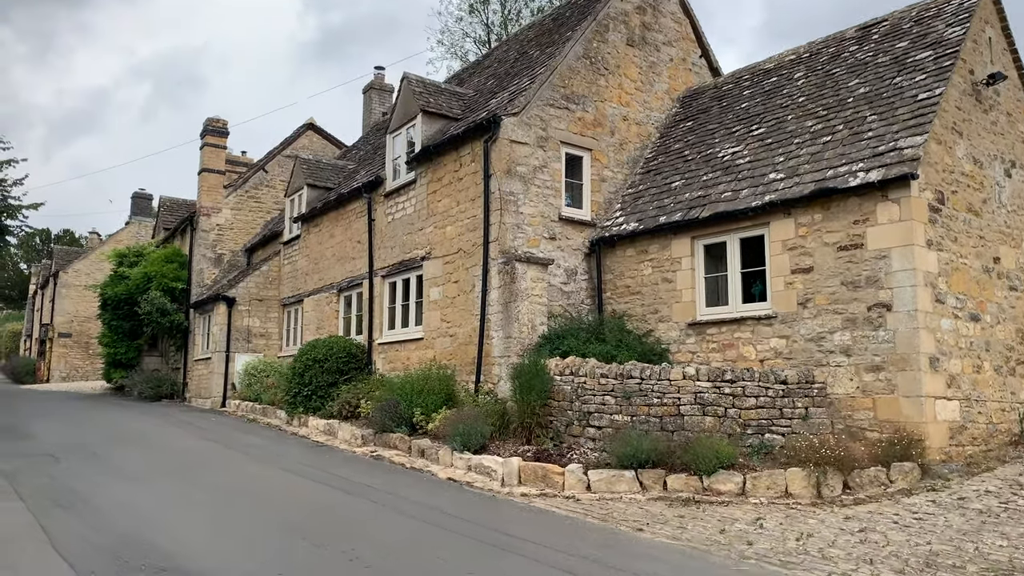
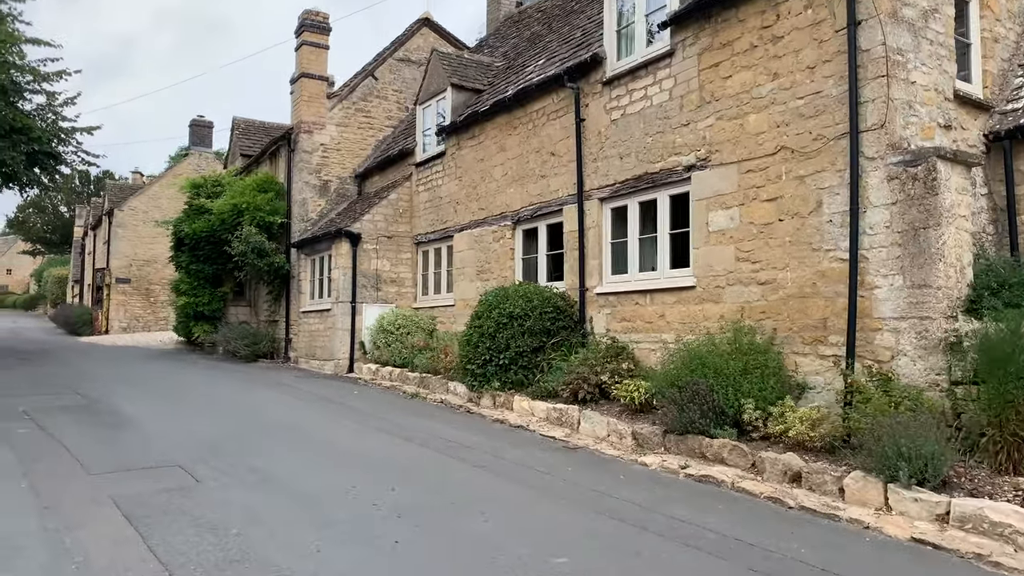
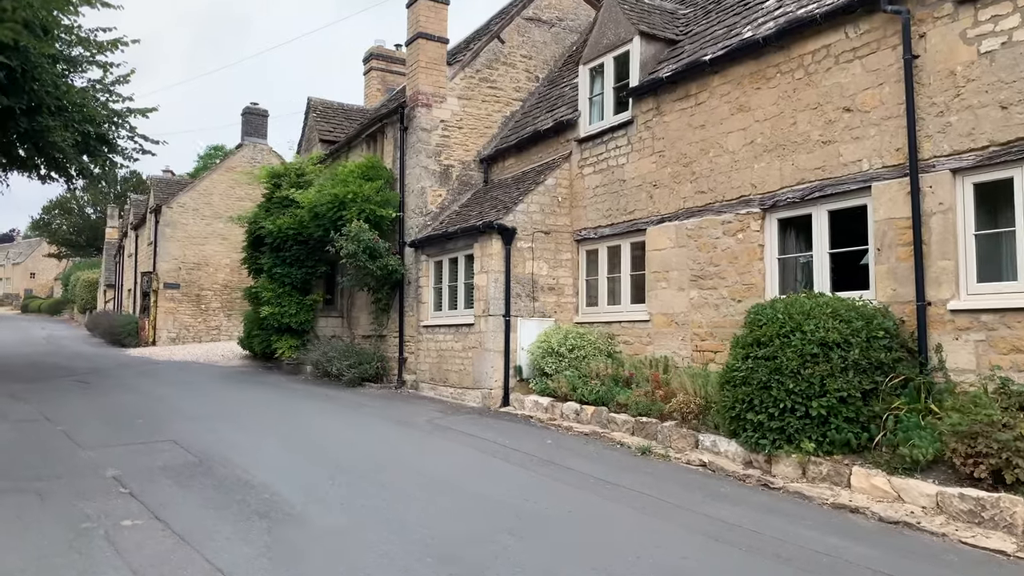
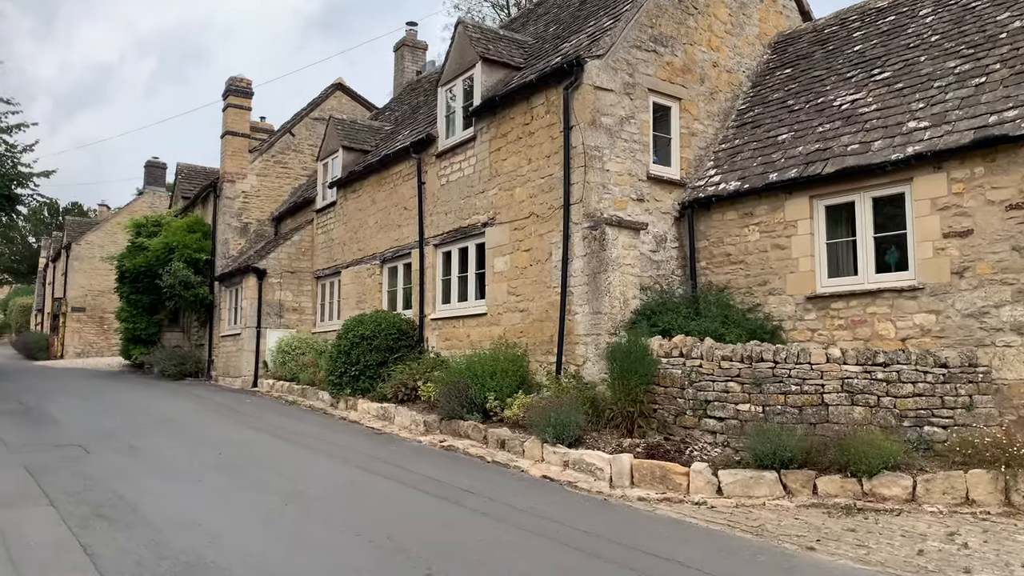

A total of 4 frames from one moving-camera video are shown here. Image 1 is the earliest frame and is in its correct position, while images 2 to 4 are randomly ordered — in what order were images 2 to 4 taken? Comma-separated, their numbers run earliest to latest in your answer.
4, 2, 3
